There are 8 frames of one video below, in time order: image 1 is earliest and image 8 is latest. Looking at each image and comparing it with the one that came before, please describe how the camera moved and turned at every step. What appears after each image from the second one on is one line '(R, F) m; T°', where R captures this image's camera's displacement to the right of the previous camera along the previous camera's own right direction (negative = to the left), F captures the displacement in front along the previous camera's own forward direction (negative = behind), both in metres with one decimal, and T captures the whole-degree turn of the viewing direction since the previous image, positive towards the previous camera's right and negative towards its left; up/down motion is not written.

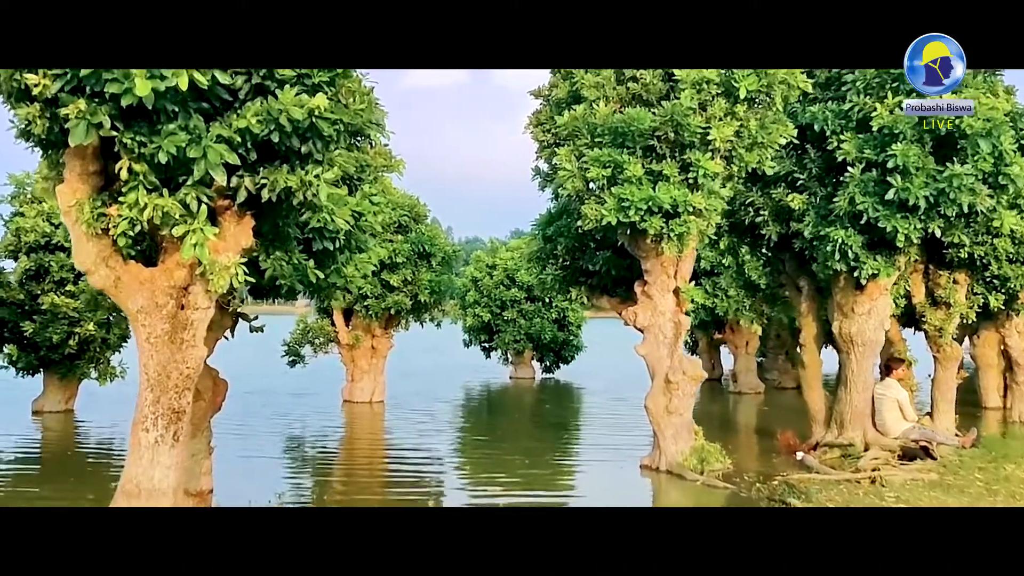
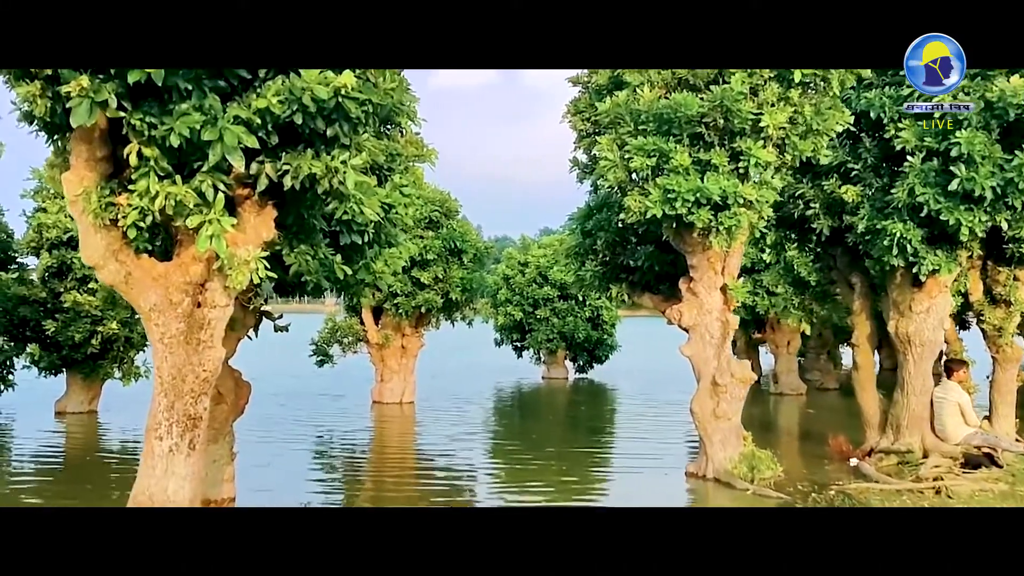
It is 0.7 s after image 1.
(0.0, +0.3) m; -1°
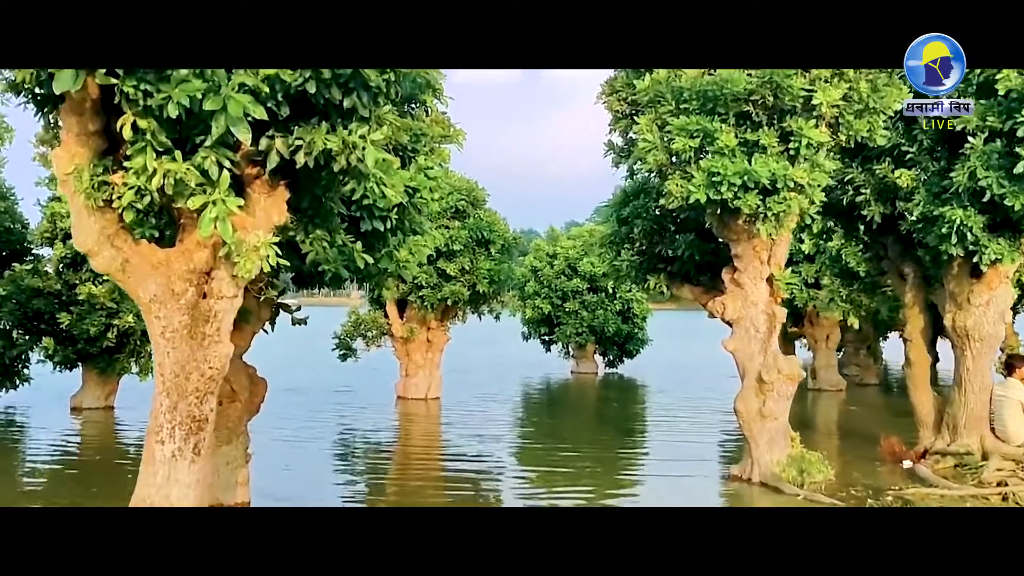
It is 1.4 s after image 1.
(0.0, +0.3) m; -1°
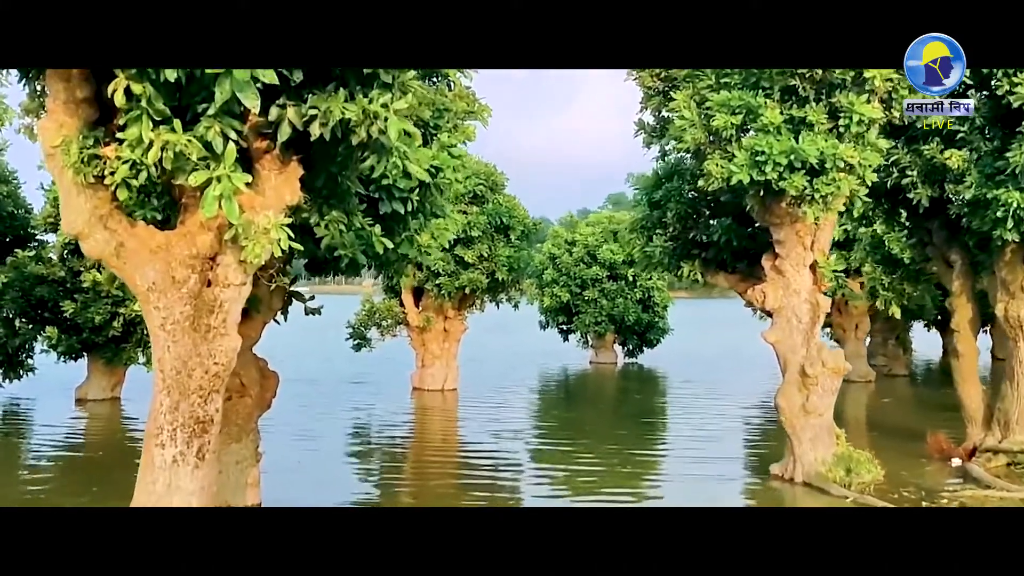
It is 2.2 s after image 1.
(-0.1, +0.3) m; -1°
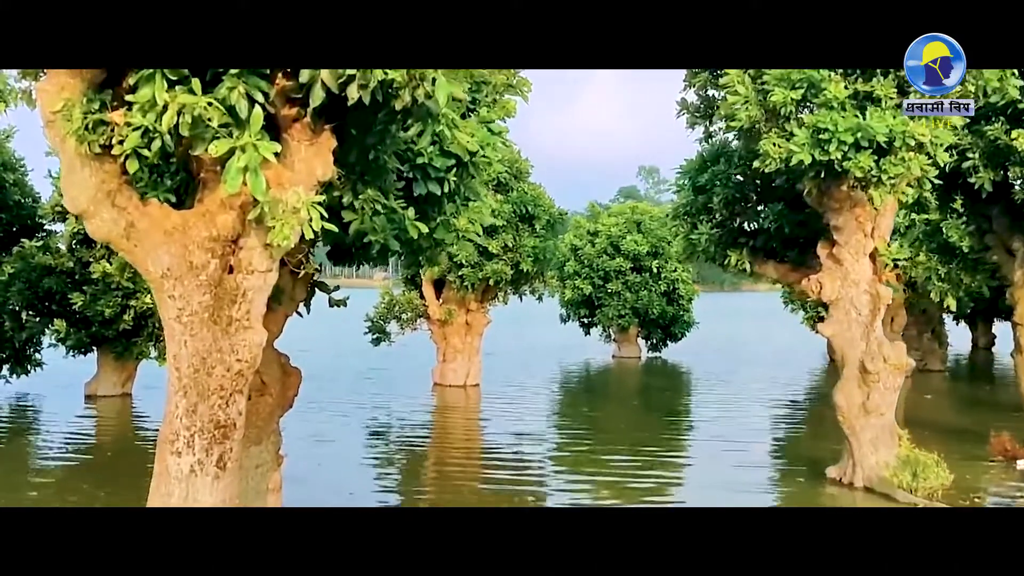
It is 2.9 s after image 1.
(-0.1, +0.3) m; -1°
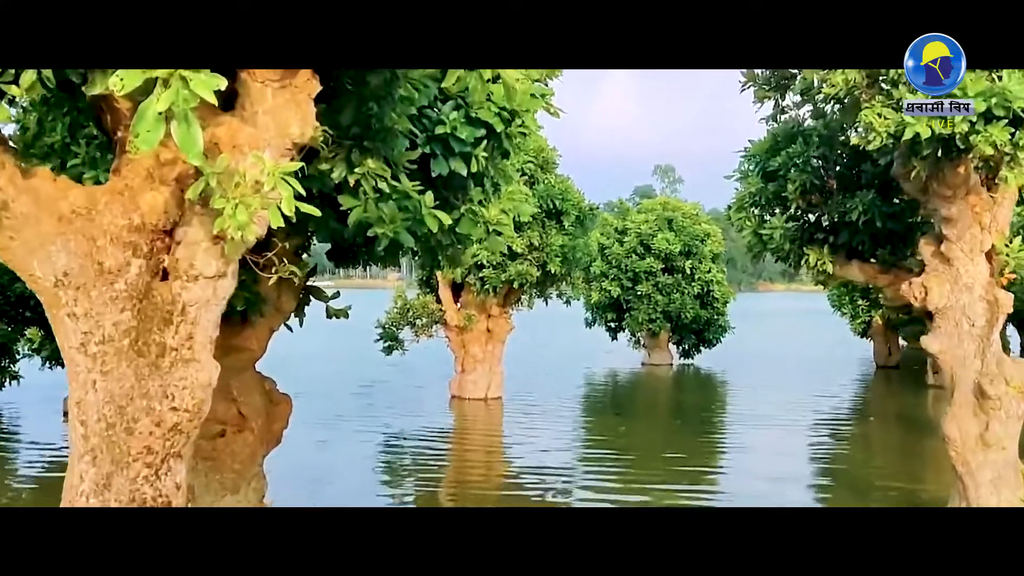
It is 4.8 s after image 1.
(-0.1, +0.8) m; -1°
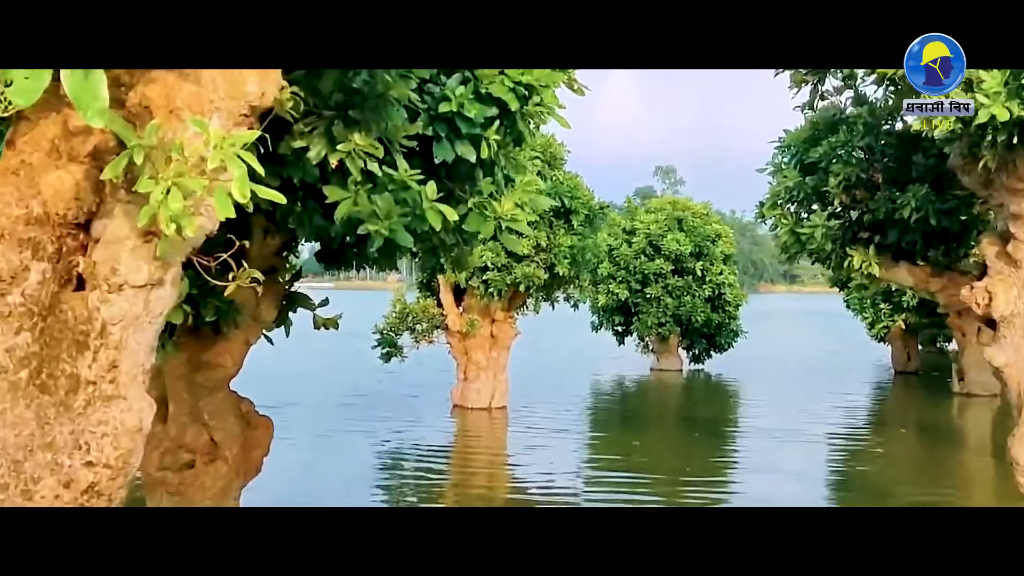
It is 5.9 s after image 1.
(0.0, +0.4) m; 0°
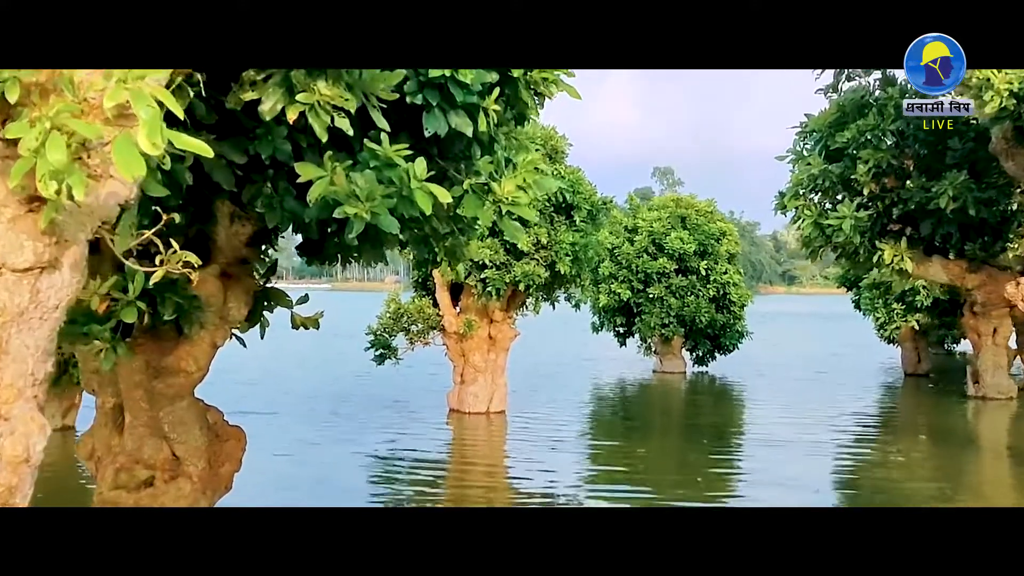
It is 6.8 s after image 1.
(0.0, +0.3) m; 0°
